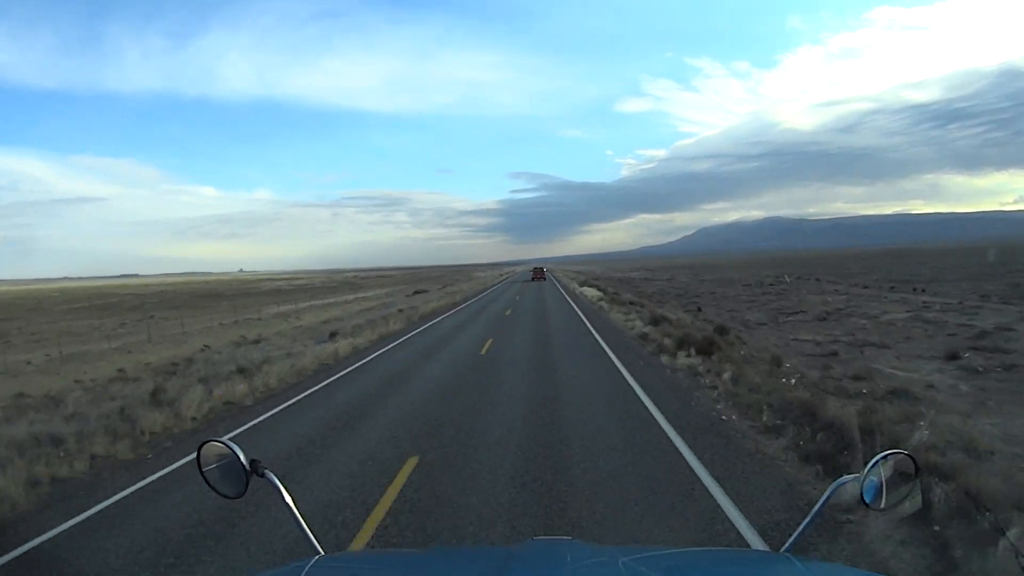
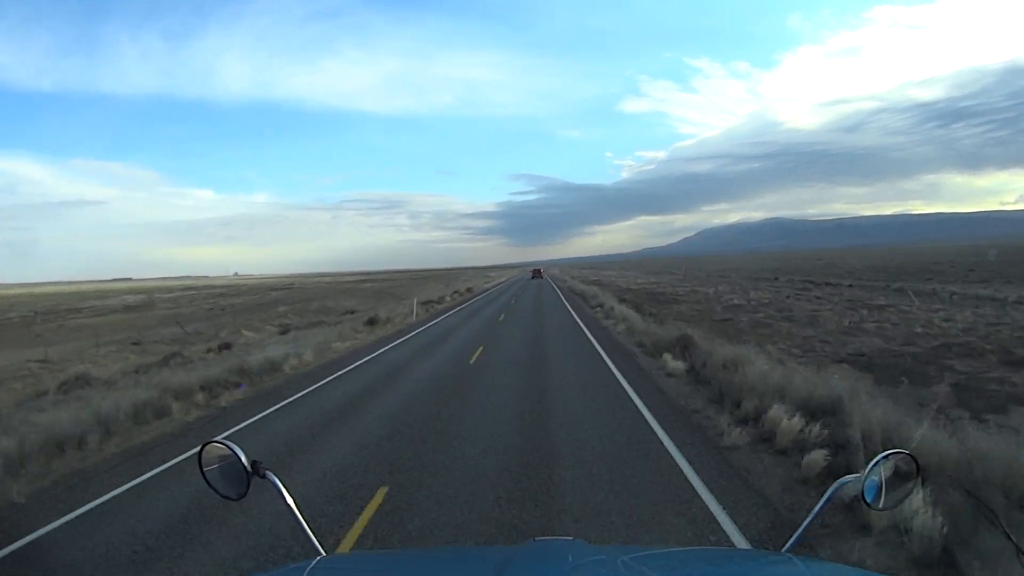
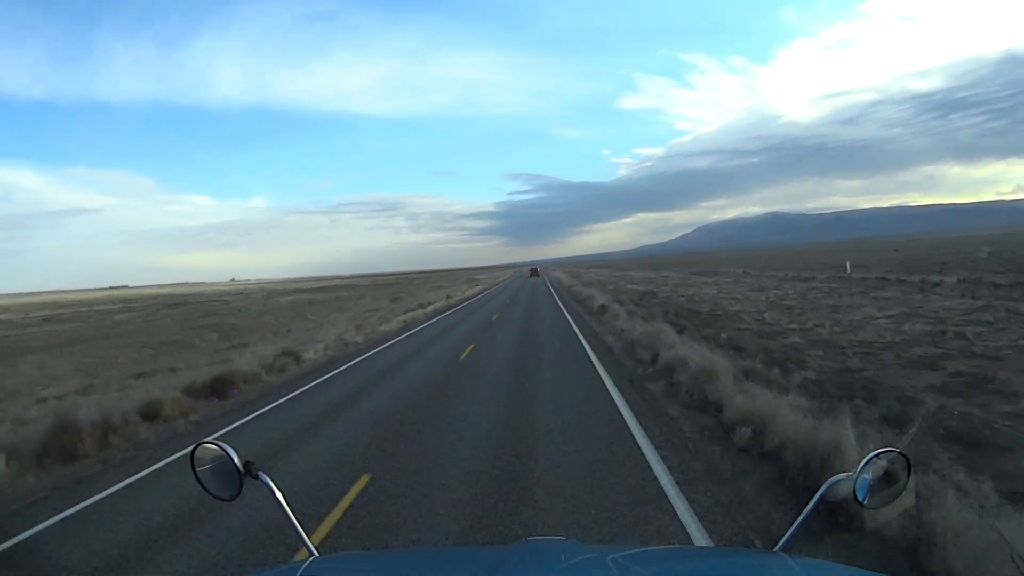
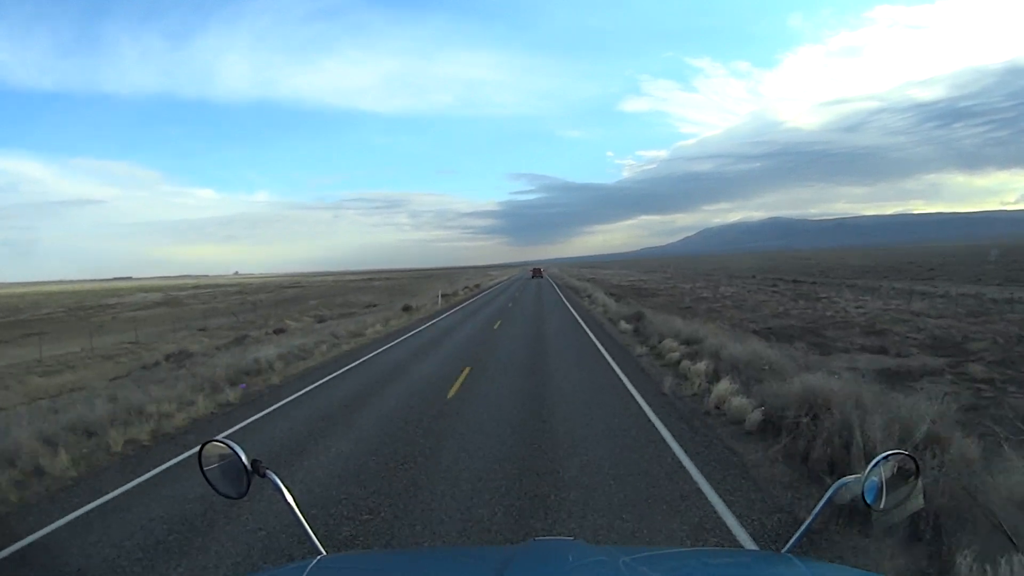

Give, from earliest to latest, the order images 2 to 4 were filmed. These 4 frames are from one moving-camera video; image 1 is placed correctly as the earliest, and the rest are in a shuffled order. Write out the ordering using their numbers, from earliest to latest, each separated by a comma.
4, 2, 3
